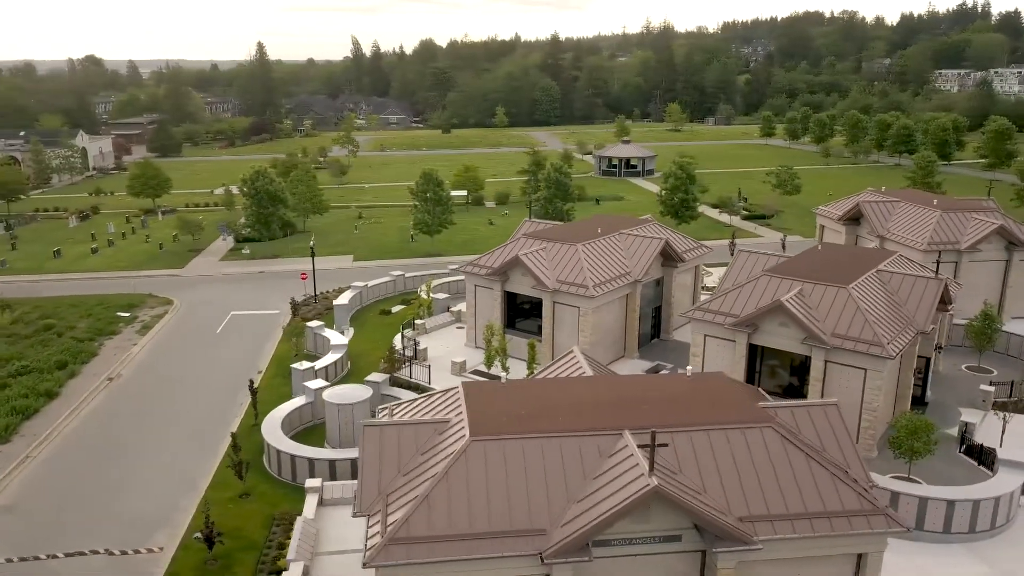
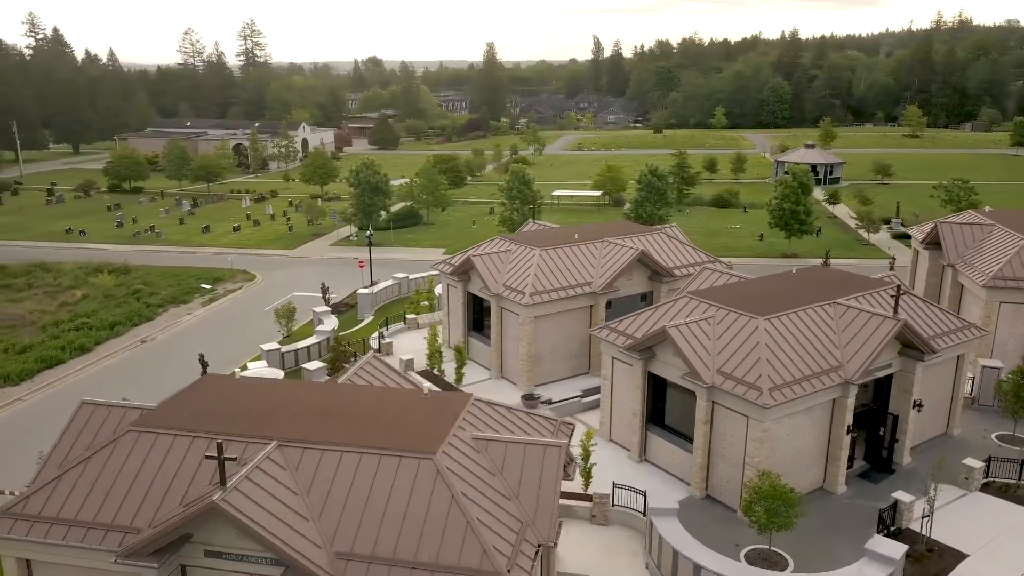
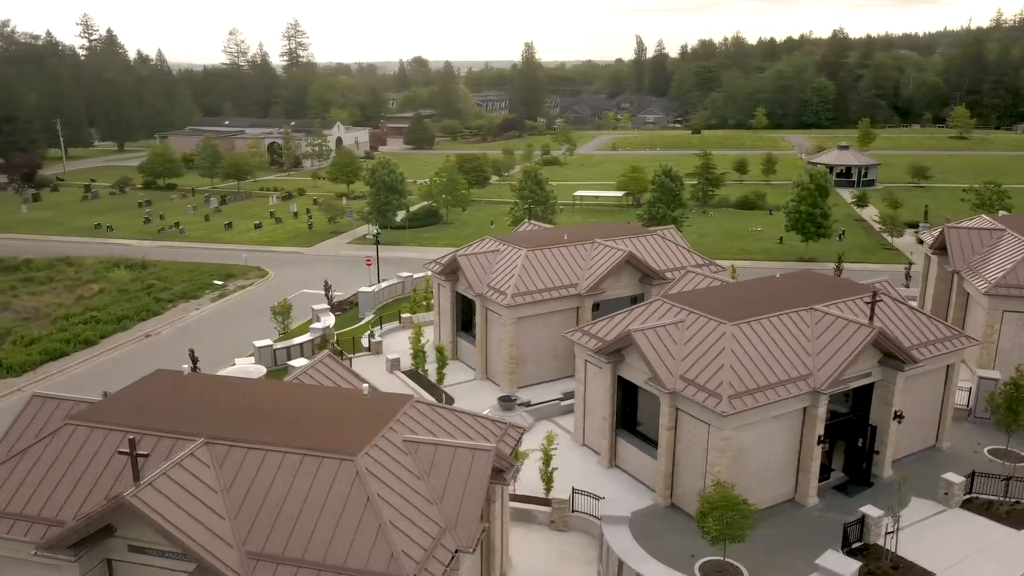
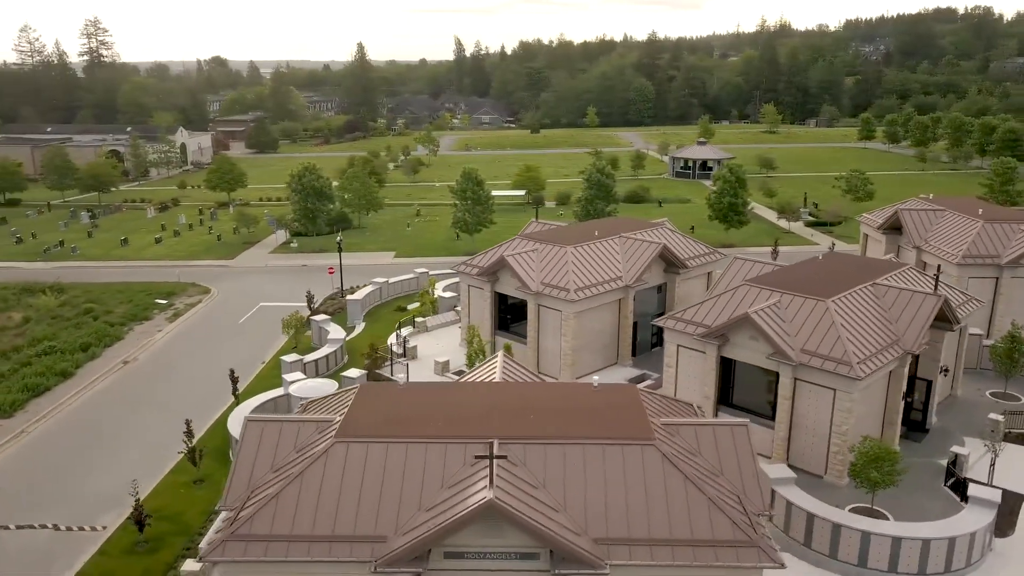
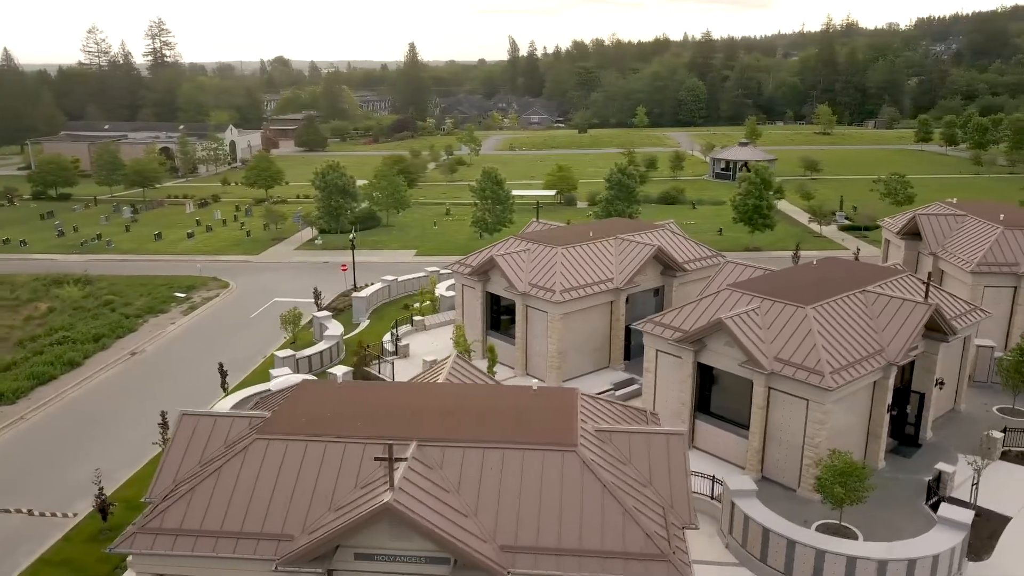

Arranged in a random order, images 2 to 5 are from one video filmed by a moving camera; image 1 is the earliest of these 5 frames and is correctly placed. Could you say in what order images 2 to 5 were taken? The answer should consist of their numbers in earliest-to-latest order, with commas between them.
4, 5, 2, 3
